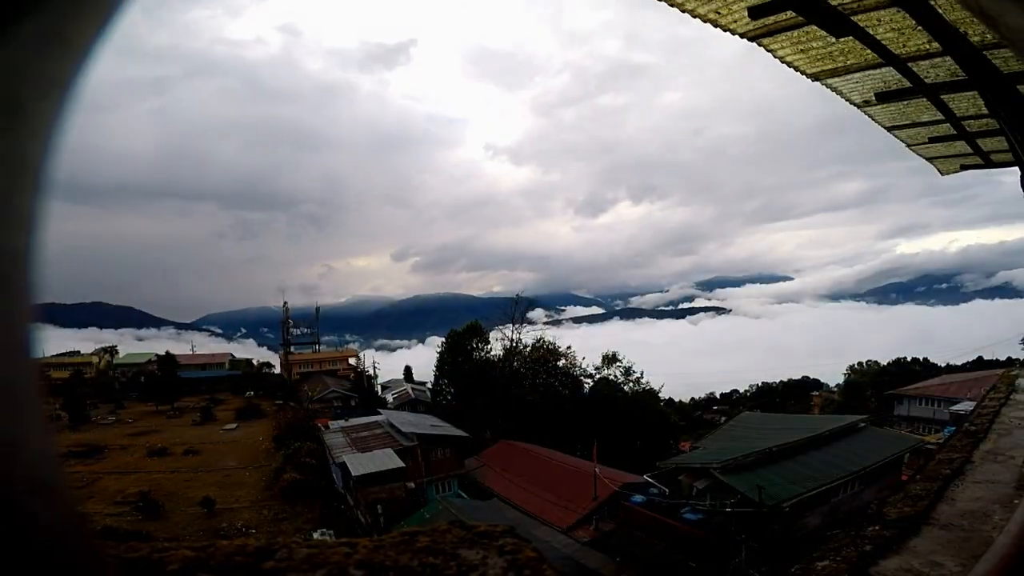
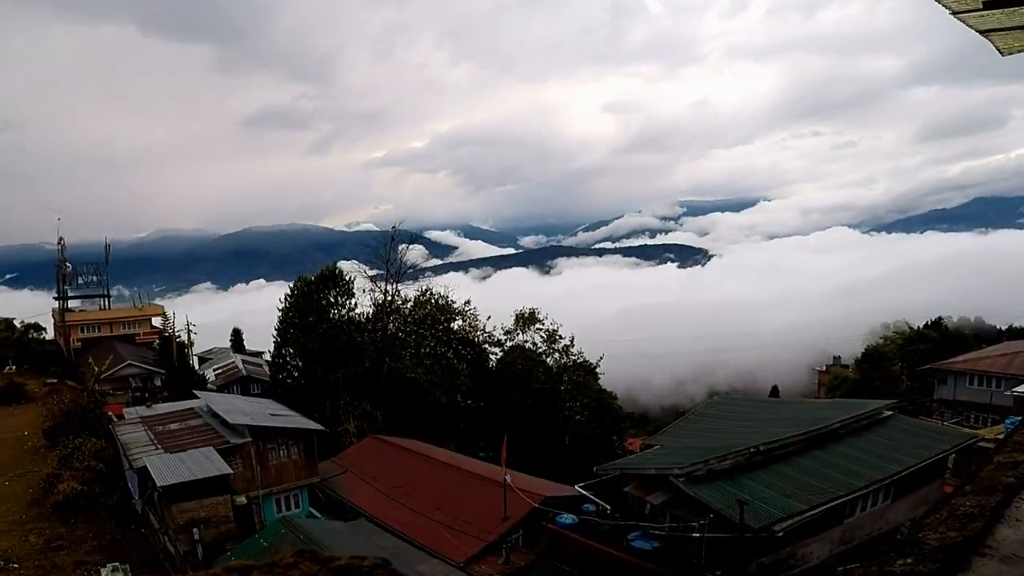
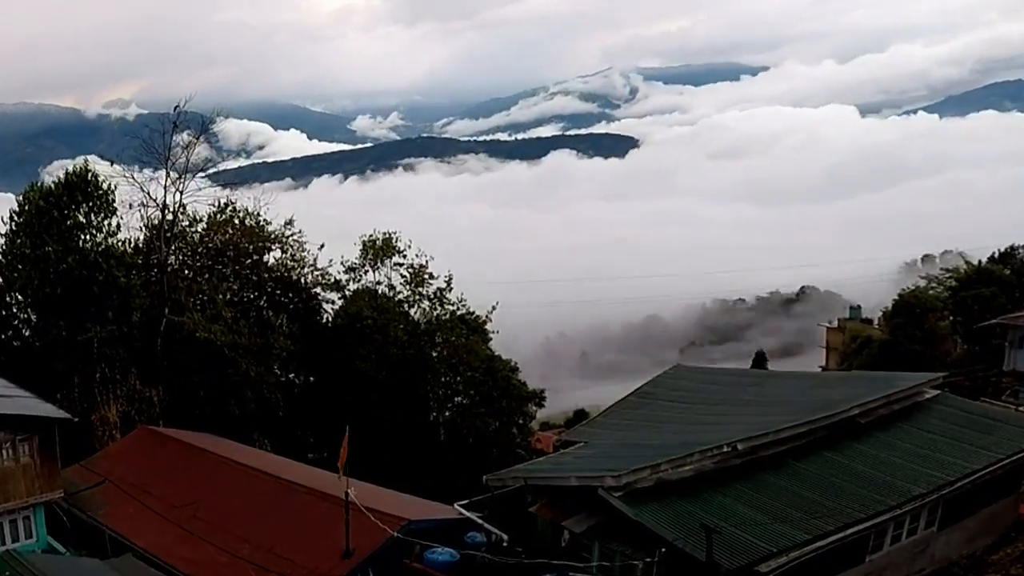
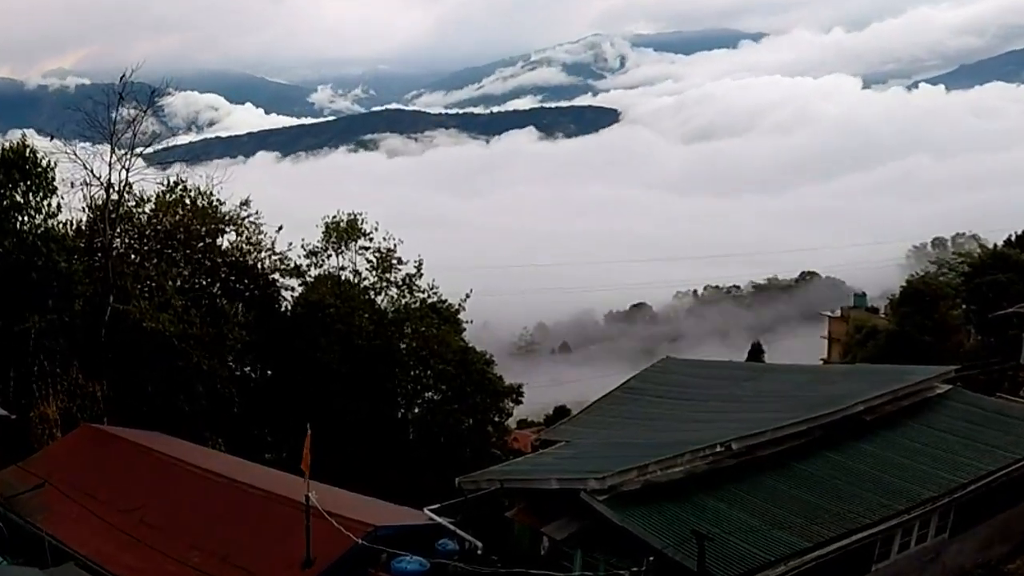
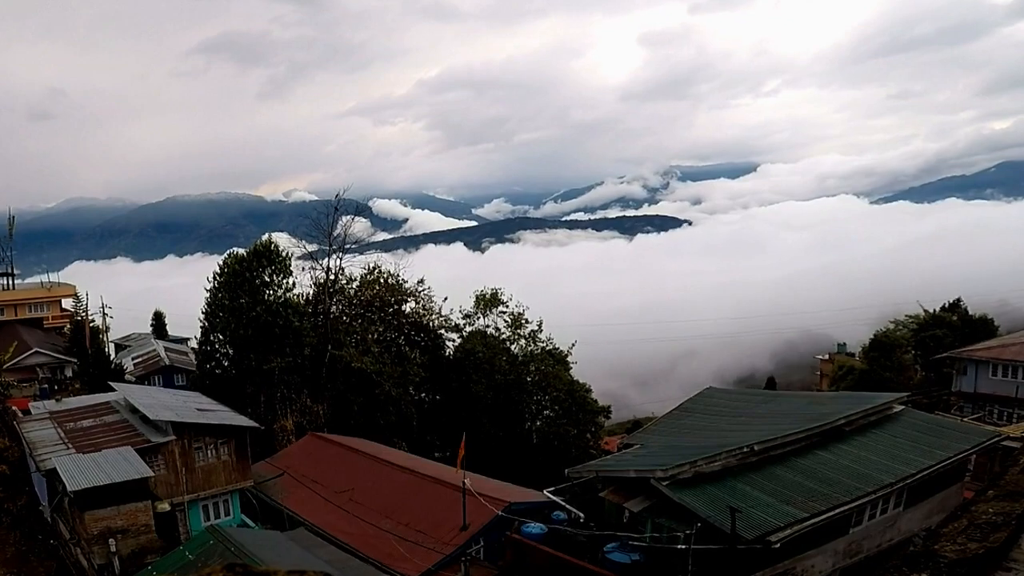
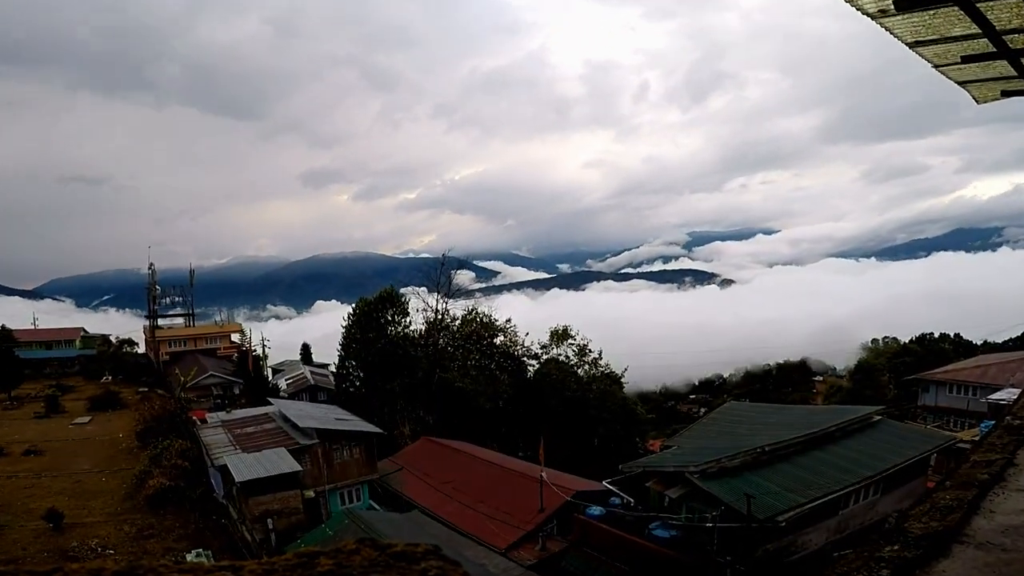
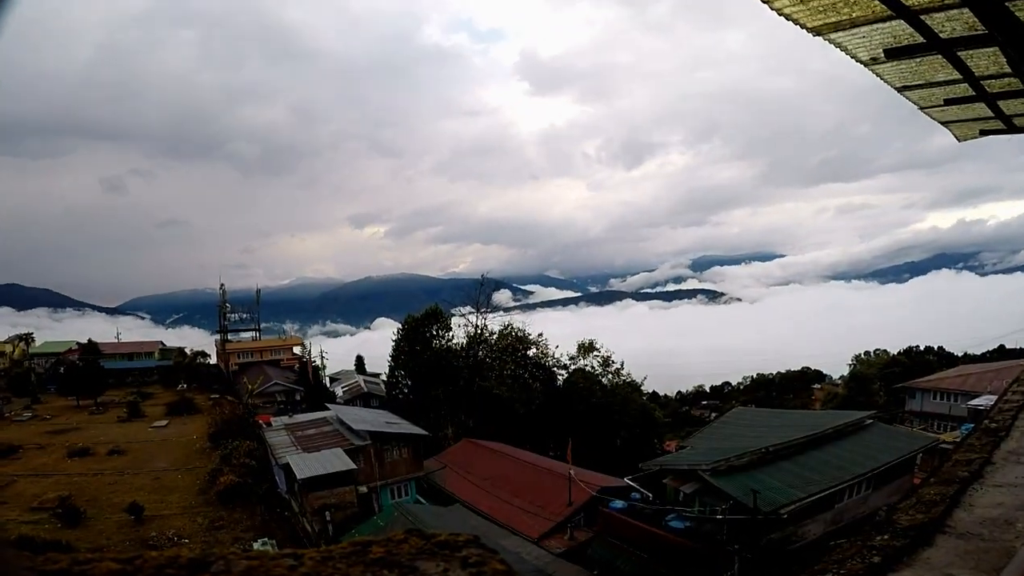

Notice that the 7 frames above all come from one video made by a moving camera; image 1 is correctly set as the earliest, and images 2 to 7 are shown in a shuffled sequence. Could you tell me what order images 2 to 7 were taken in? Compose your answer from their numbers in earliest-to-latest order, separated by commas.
7, 6, 2, 5, 3, 4
